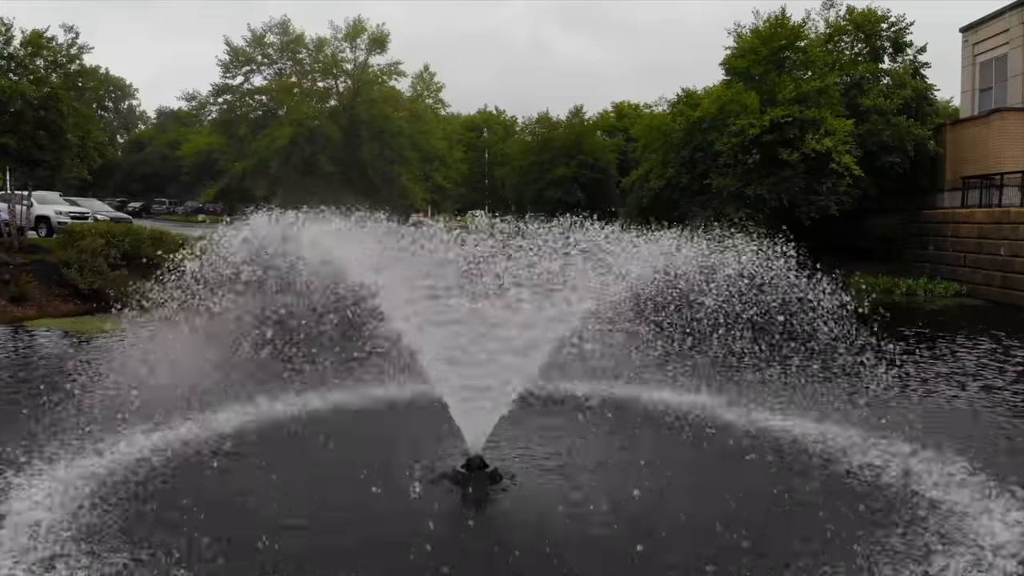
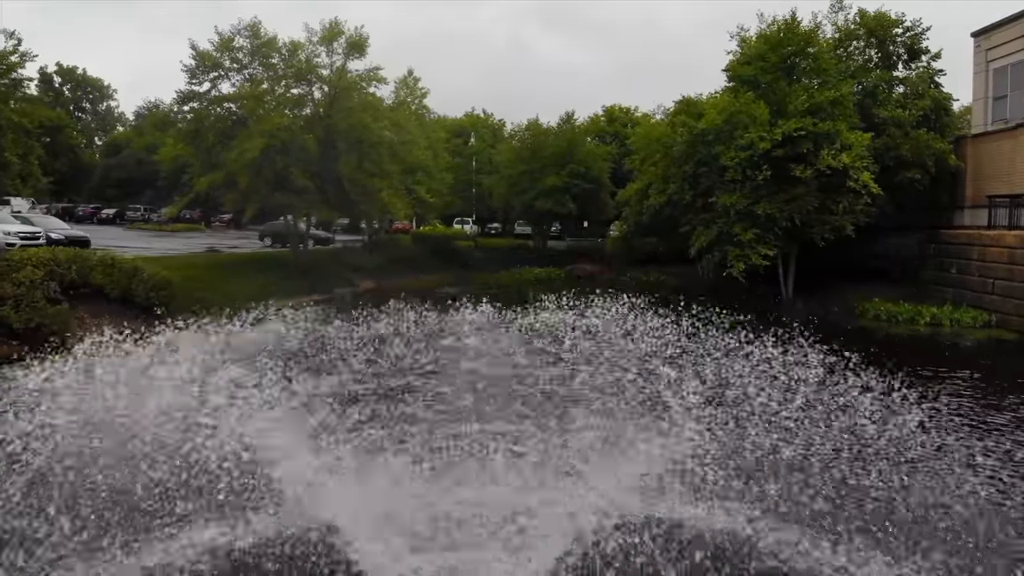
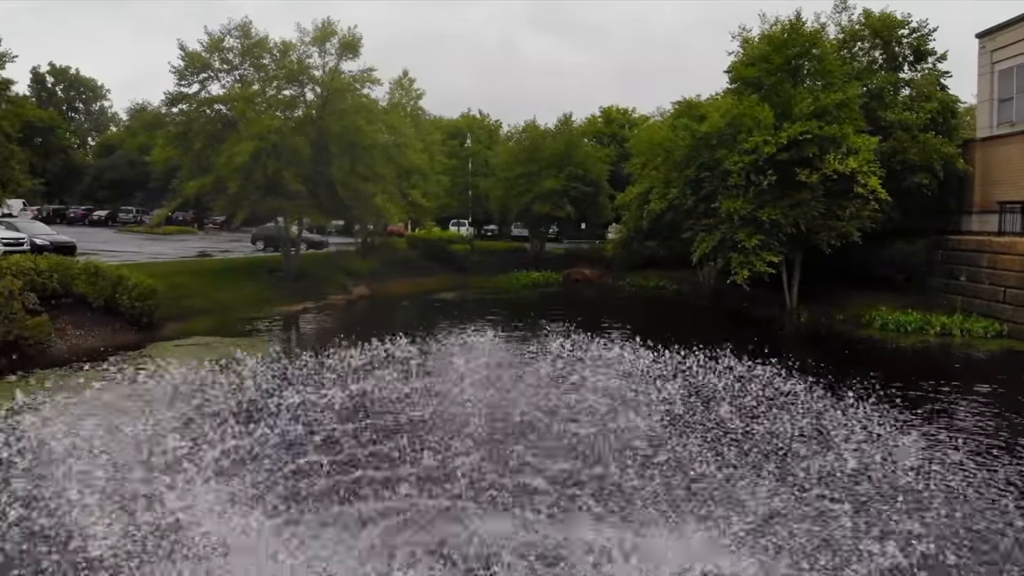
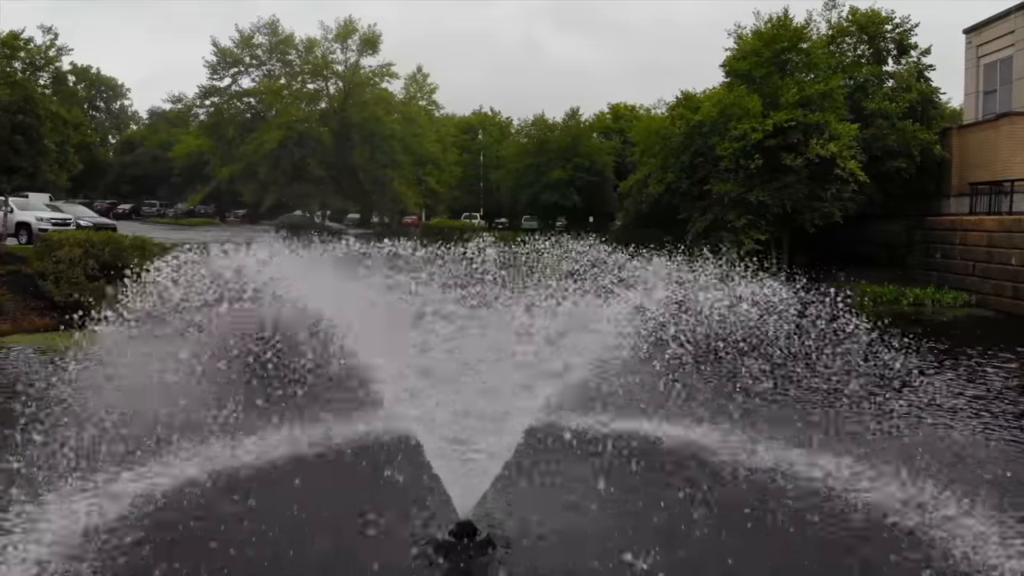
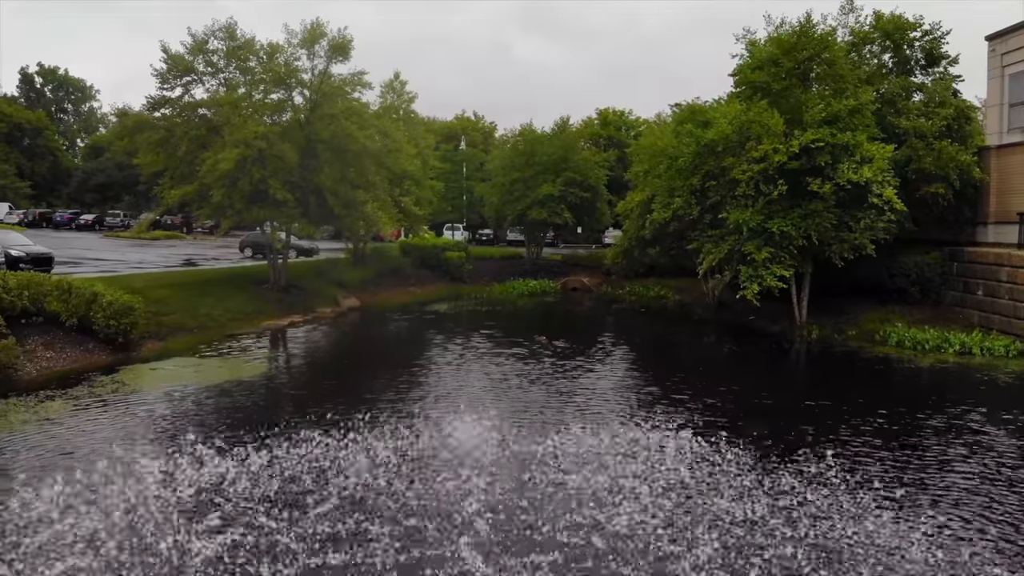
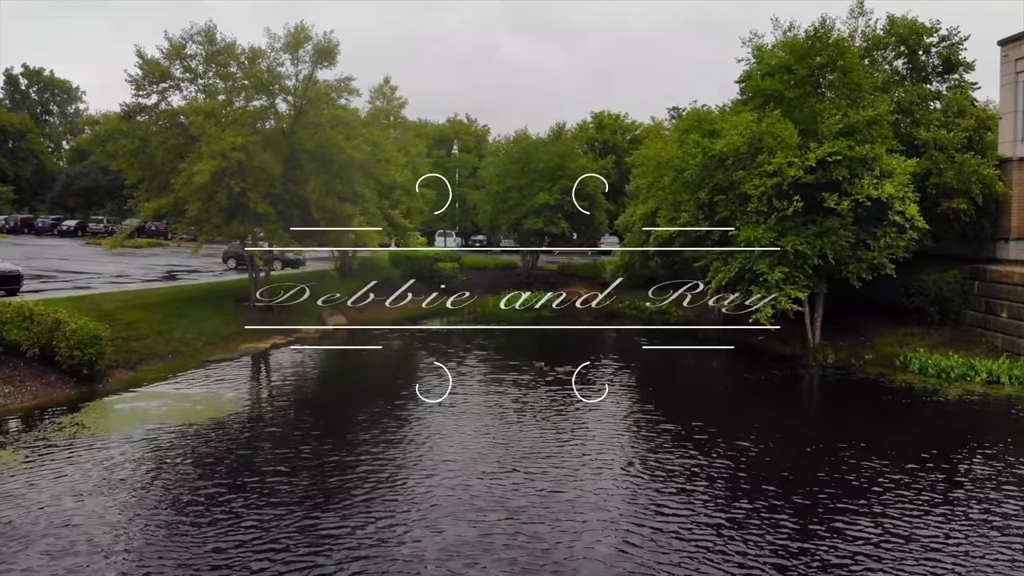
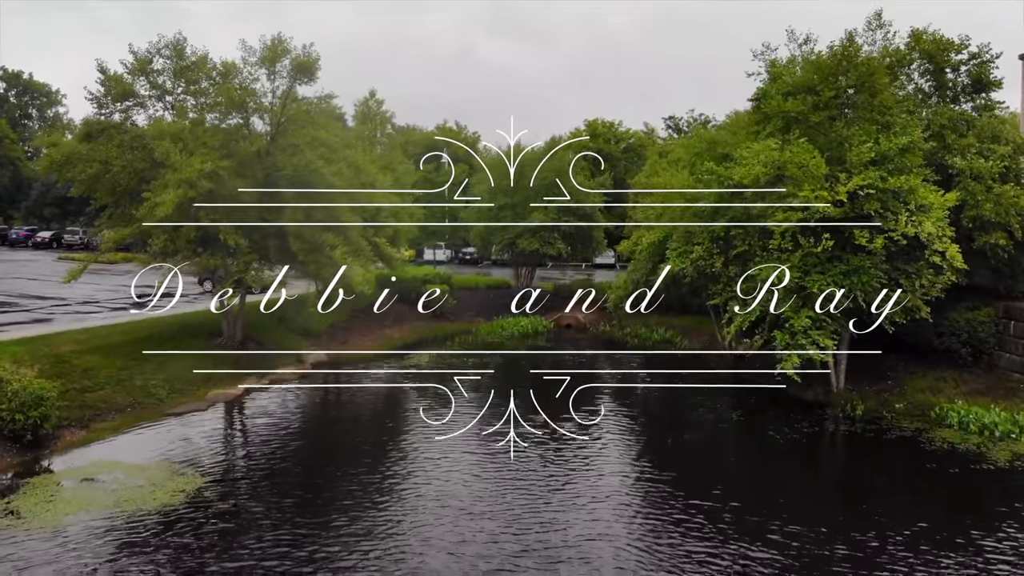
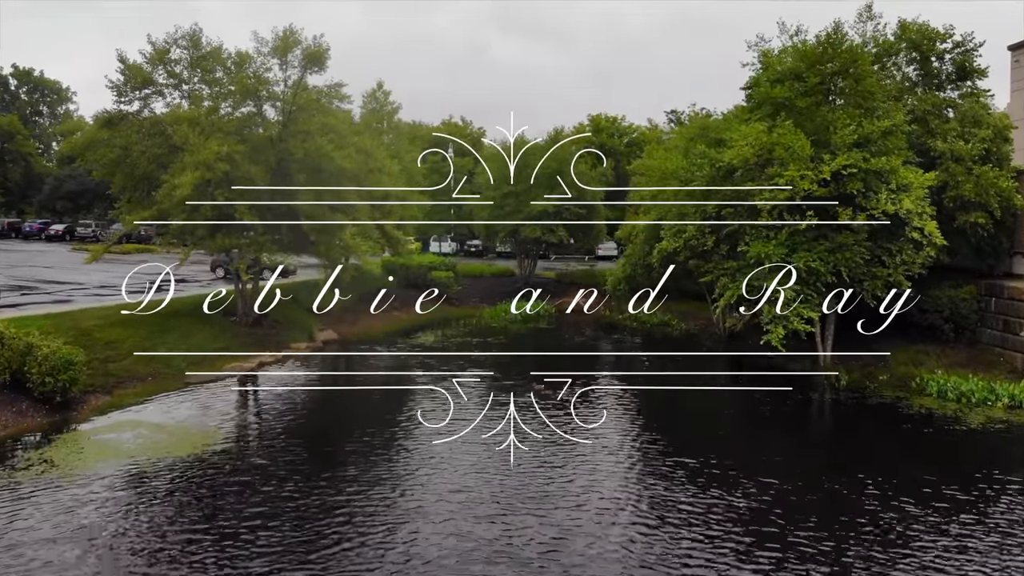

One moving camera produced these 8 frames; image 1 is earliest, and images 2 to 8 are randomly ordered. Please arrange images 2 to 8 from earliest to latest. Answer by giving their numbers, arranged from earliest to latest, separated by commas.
4, 2, 3, 5, 6, 8, 7
